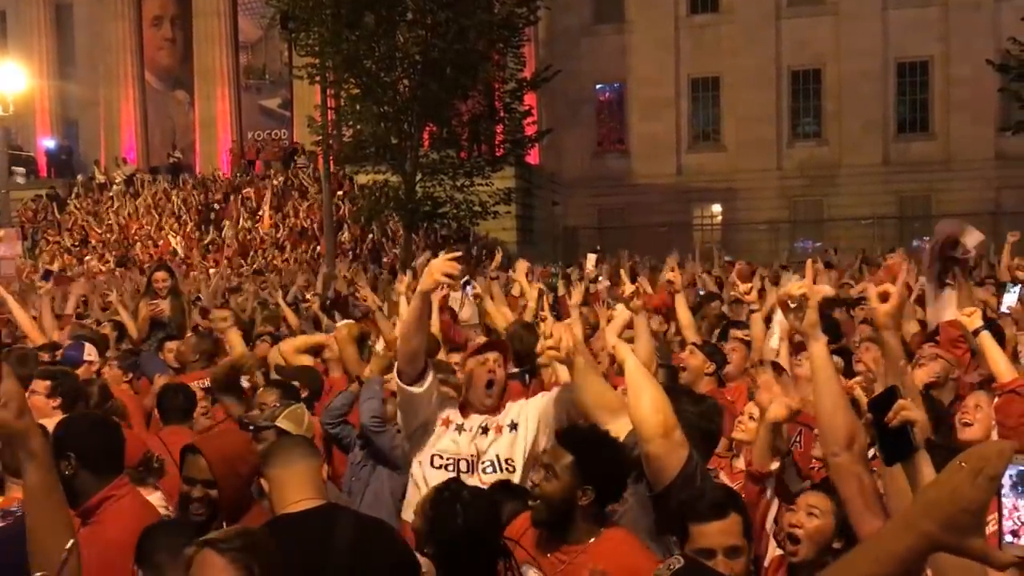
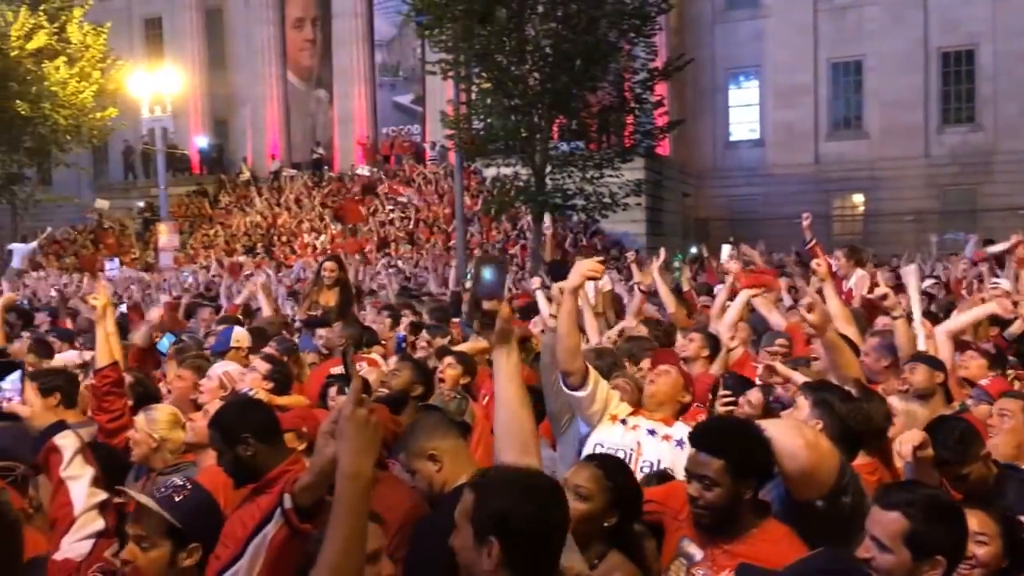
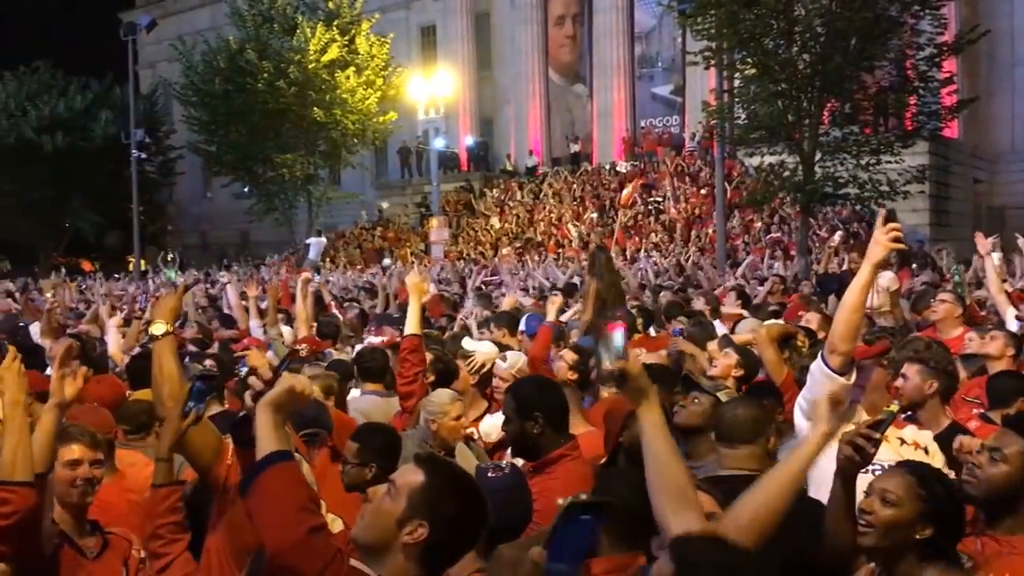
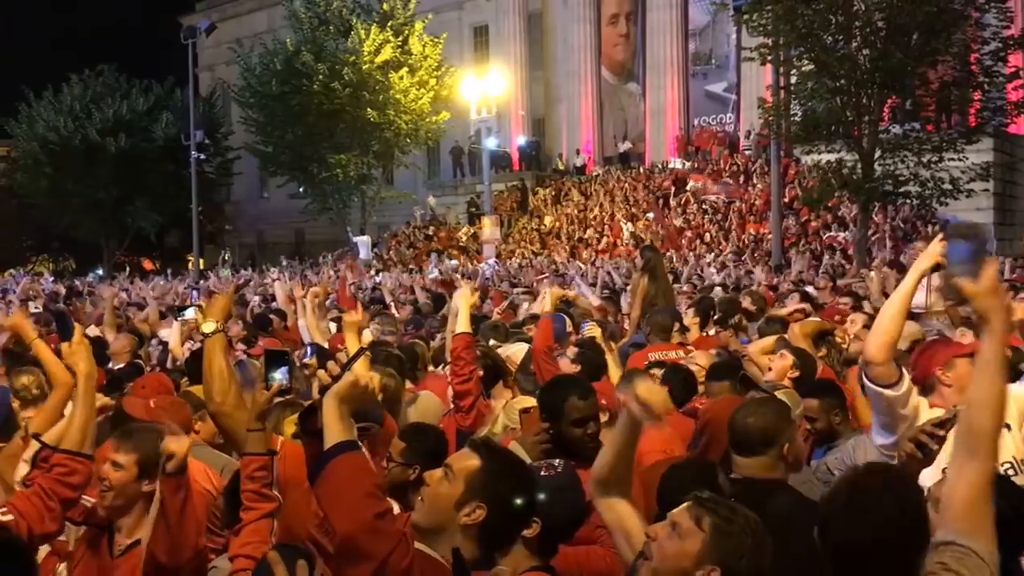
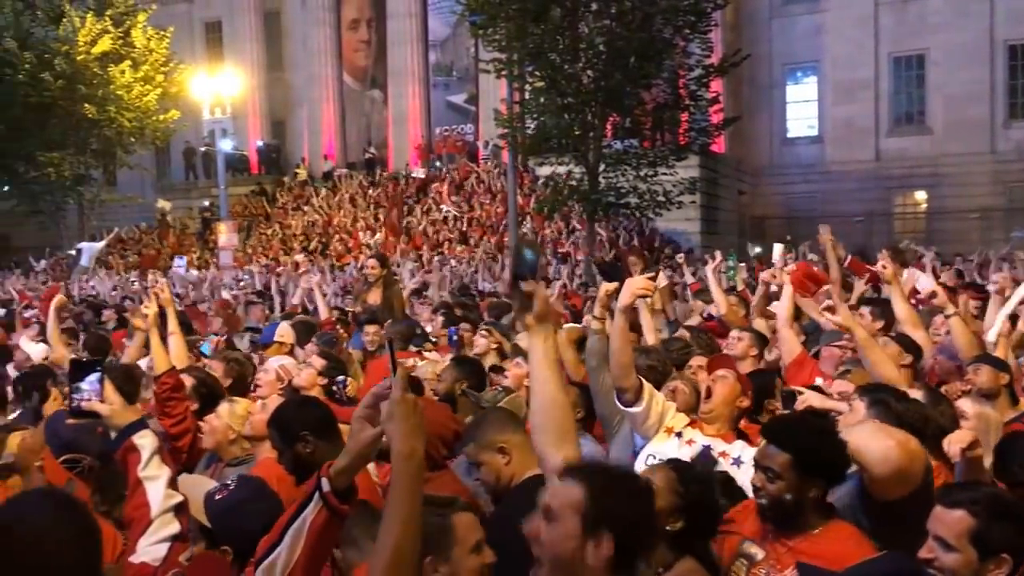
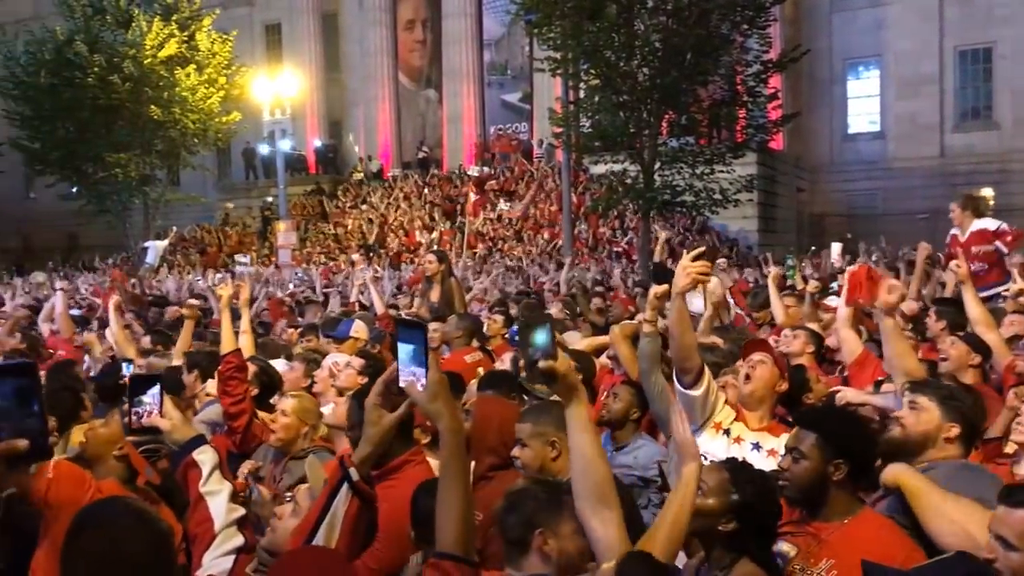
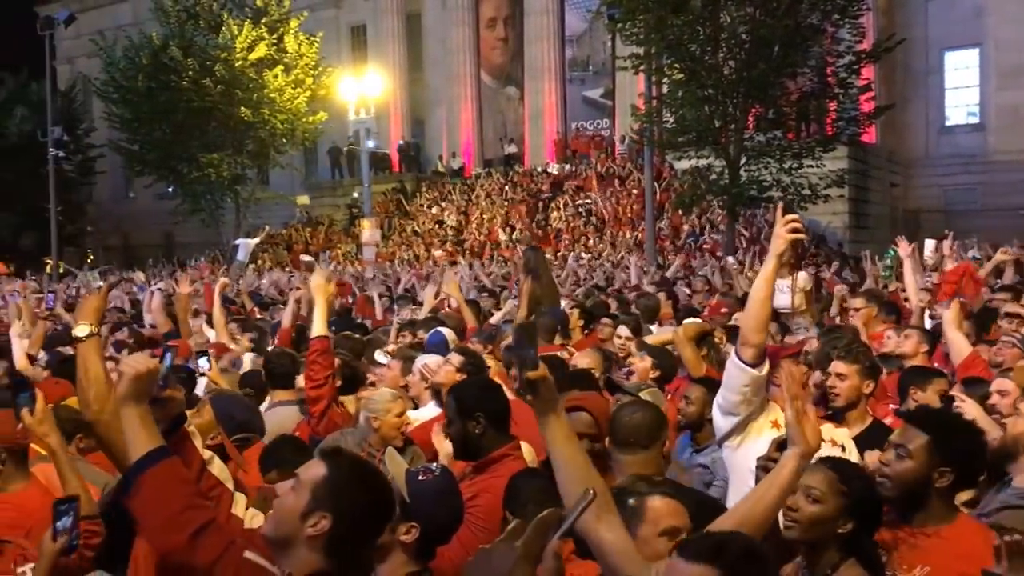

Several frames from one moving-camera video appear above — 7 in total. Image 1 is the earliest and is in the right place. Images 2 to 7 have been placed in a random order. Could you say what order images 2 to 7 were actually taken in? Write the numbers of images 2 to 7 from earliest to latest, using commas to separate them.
2, 5, 6, 7, 3, 4
